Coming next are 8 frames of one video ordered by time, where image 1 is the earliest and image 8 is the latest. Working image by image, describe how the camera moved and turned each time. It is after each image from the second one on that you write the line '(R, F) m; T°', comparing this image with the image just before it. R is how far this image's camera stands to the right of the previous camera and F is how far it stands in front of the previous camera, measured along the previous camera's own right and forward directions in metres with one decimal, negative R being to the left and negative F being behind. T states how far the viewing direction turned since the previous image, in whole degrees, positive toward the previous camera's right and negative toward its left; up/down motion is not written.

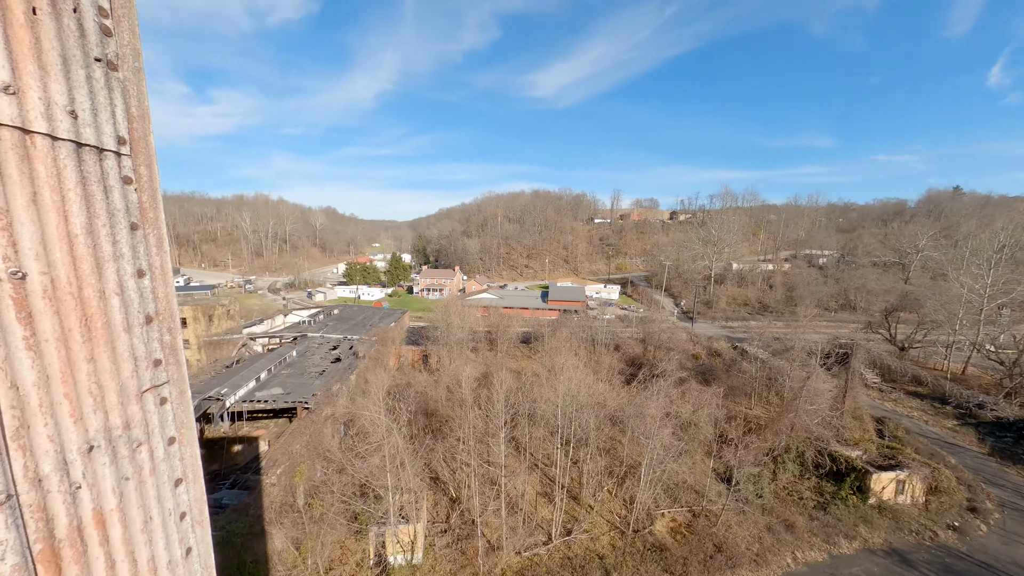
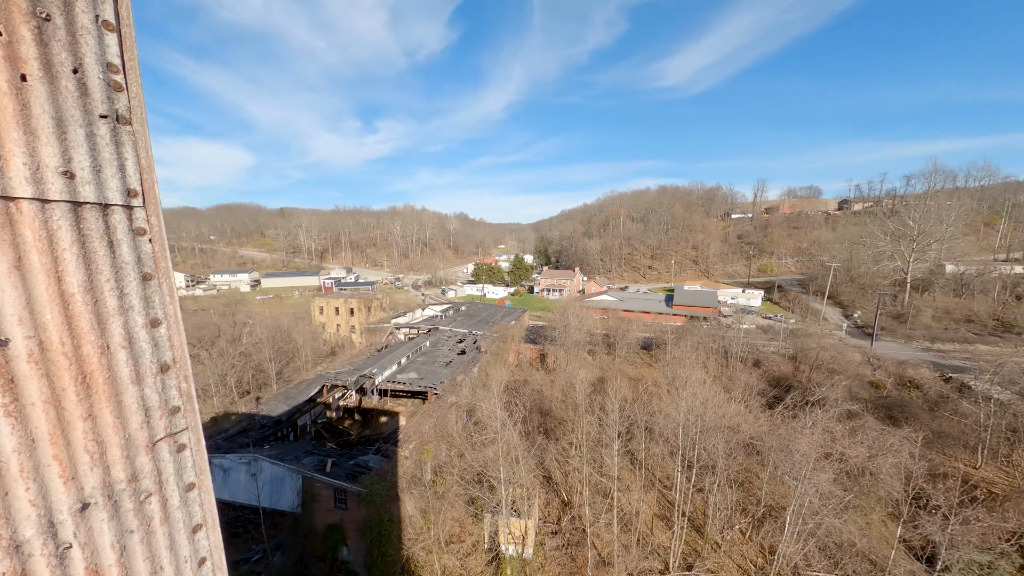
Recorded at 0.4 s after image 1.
(+0.1, +0.1) m; -19°
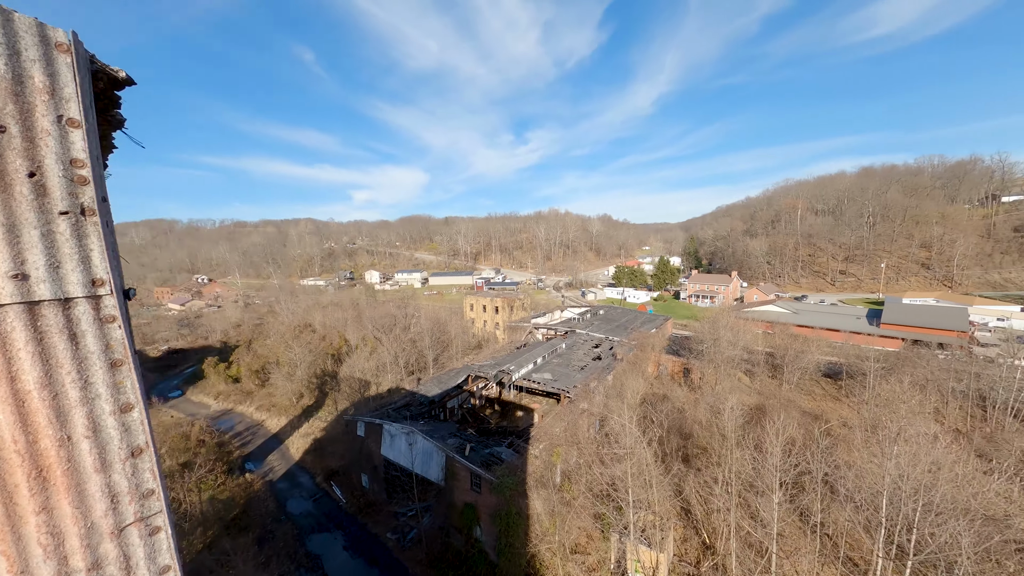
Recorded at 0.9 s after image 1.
(+0.2, +0.3) m; -22°
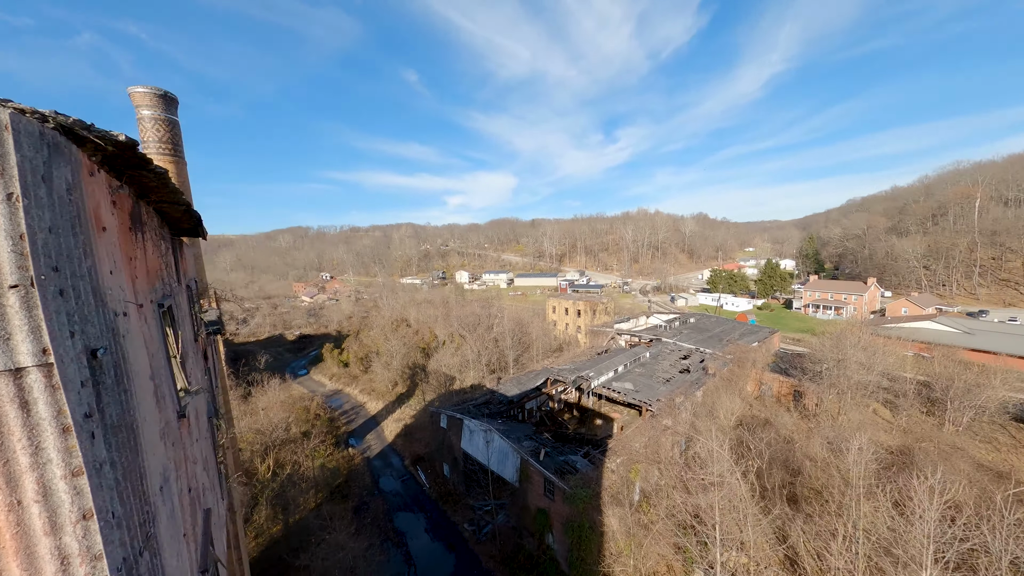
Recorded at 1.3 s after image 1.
(+0.2, +0.3) m; -13°
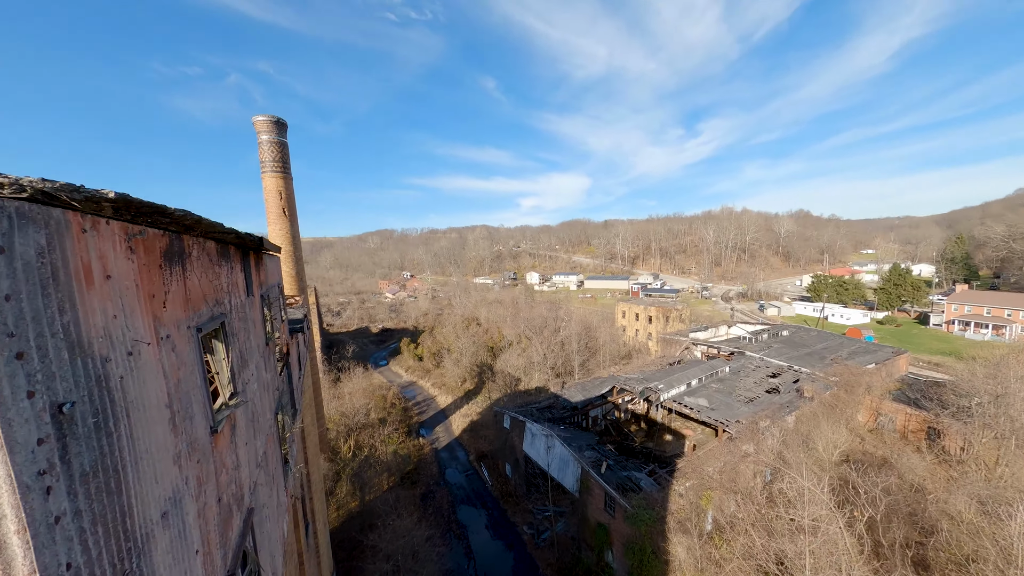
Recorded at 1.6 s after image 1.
(+0.3, +0.3) m; -11°
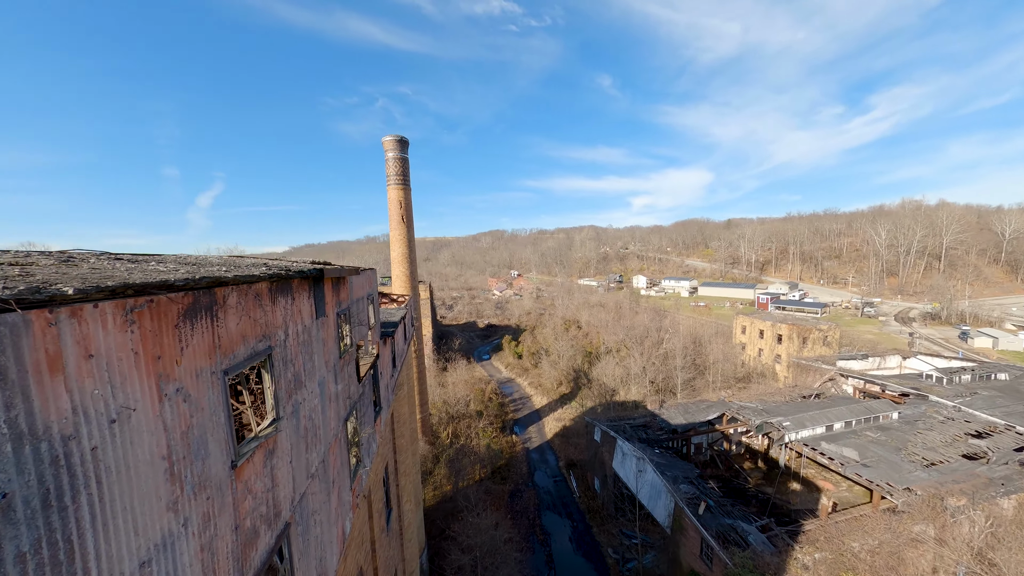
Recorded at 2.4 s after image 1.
(+0.6, +0.6) m; -17°
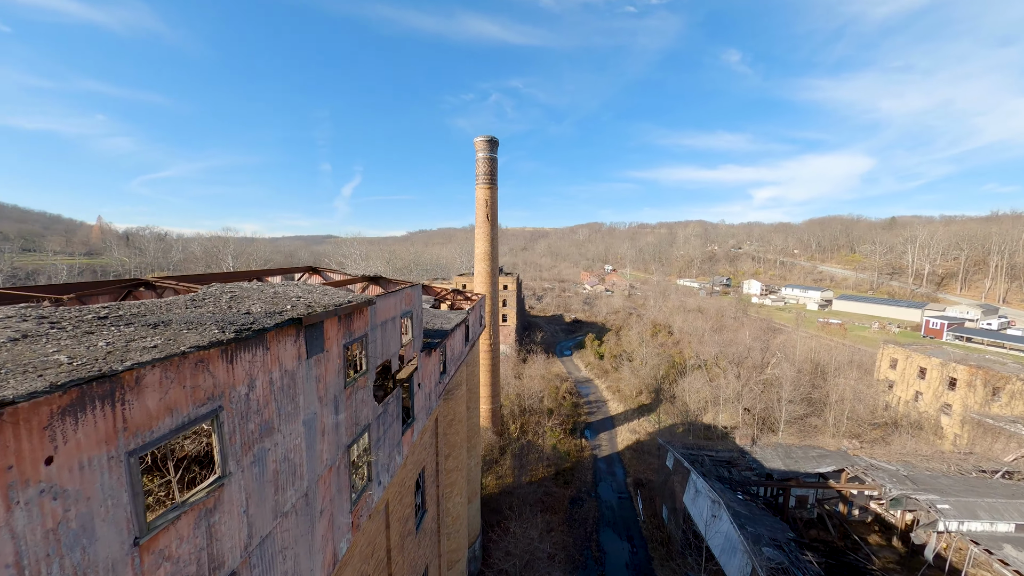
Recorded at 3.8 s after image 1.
(+1.1, +1.1) m; -15°
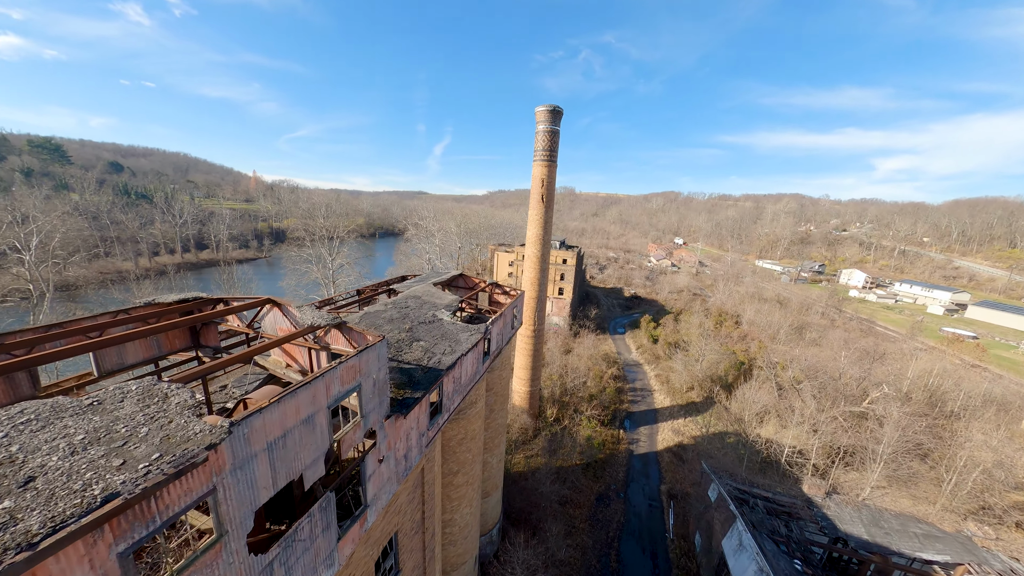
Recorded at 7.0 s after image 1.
(+1.1, +1.9) m; -10°
